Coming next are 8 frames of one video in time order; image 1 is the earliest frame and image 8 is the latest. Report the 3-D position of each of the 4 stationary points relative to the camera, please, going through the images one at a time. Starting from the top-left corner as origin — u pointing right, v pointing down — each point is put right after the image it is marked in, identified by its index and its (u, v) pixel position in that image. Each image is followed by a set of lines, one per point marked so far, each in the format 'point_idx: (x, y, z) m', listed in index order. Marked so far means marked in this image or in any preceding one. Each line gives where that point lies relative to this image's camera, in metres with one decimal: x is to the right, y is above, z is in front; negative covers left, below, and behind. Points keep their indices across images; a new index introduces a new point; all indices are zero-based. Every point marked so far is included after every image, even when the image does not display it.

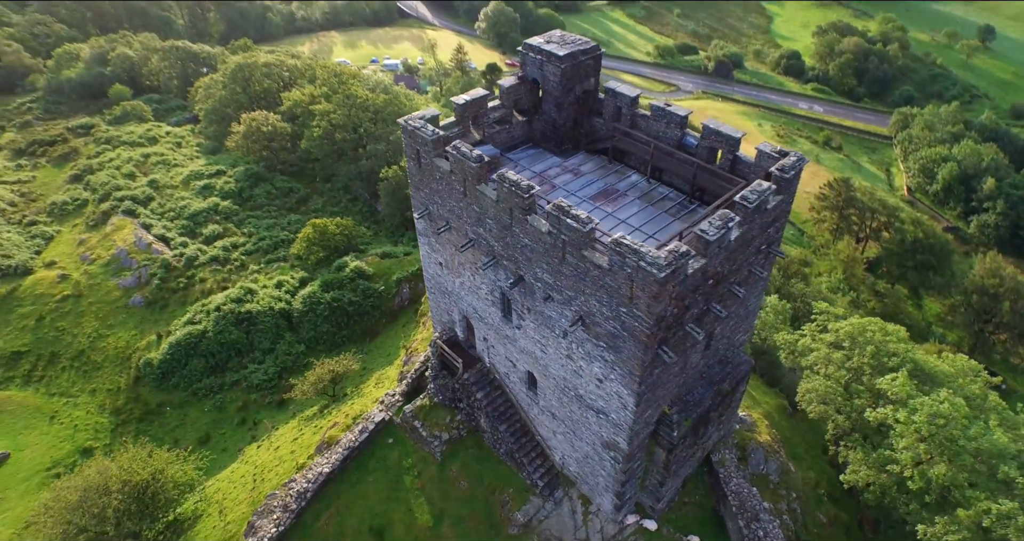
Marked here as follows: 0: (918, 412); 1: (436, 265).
0: (+9.3, -3.0, +15.1) m
1: (-1.7, +0.1, +14.9) m
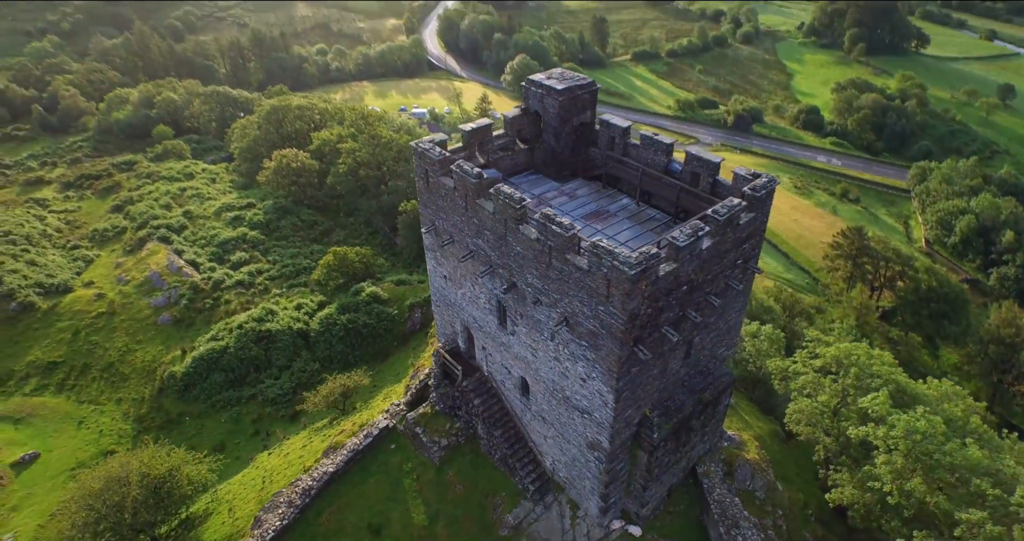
0: (+9.2, -3.6, +15.7) m
1: (-1.7, -0.2, +16.1) m
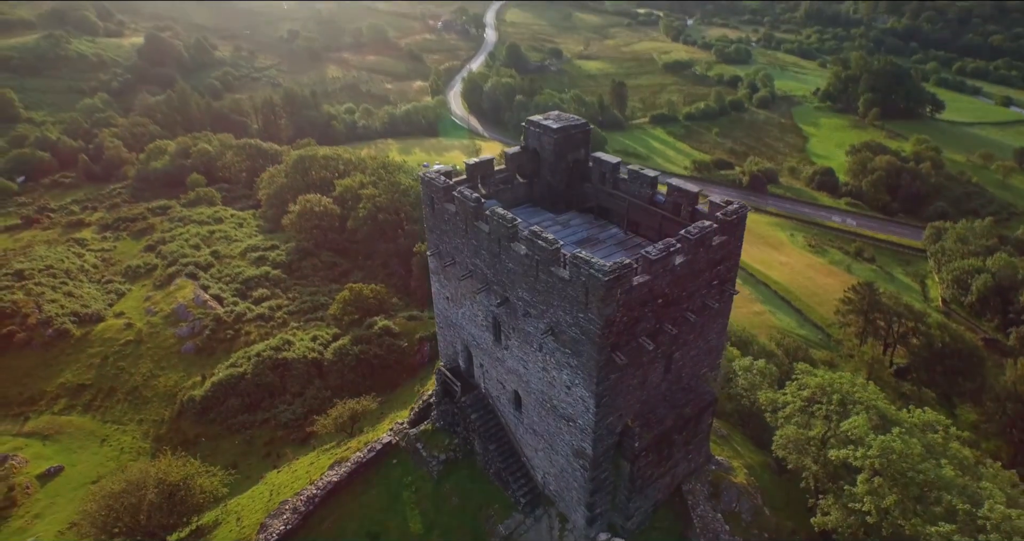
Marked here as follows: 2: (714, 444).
0: (+9.0, -4.3, +16.3) m
1: (-1.8, -0.8, +17.3) m
2: (+6.0, -5.2, +19.6) m
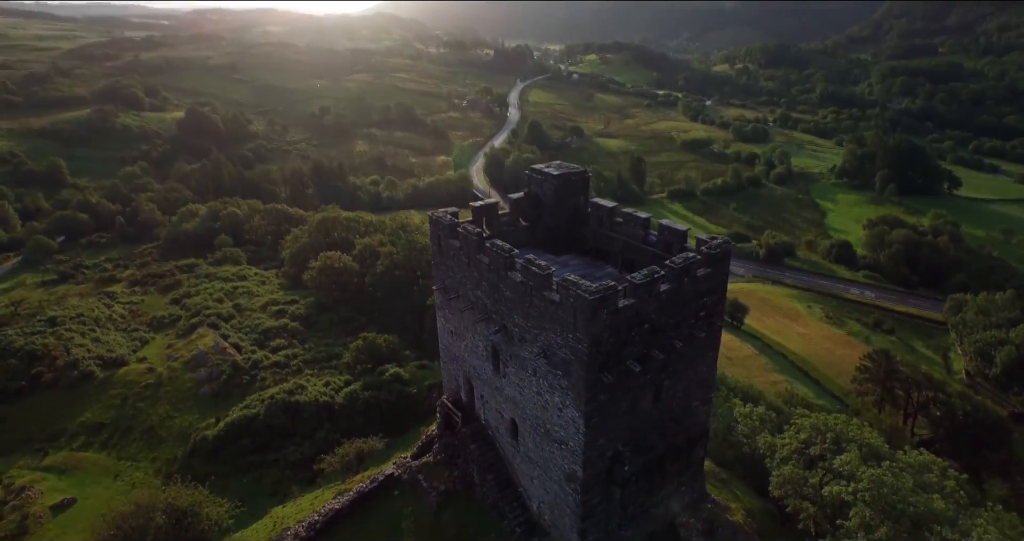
0: (+8.9, -5.3, +16.4) m
1: (-1.8, -1.8, +18.2) m
2: (+6.0, -6.5, +19.7) m
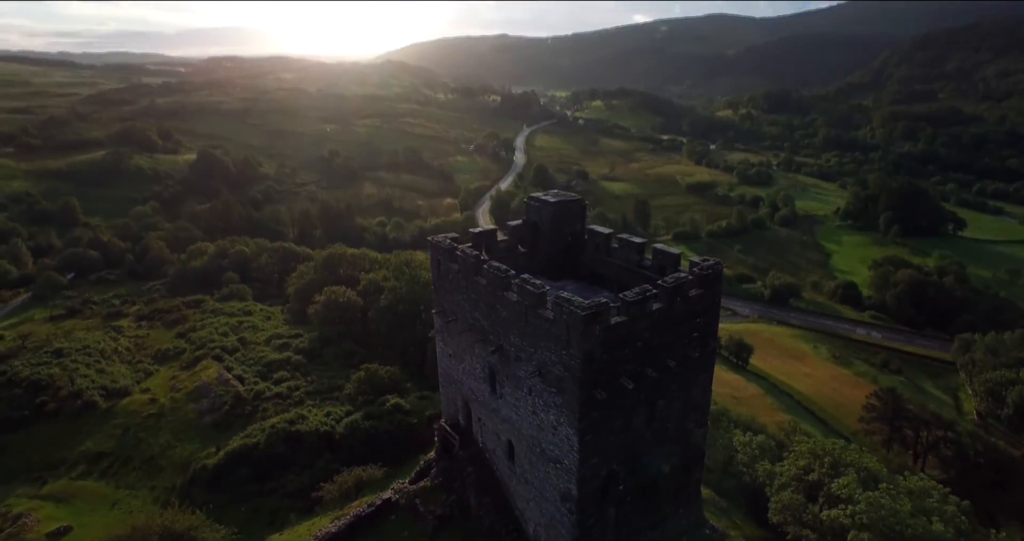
0: (+8.8, -5.9, +16.3) m
1: (-1.8, -2.5, +18.4) m
2: (+6.0, -7.3, +19.6) m
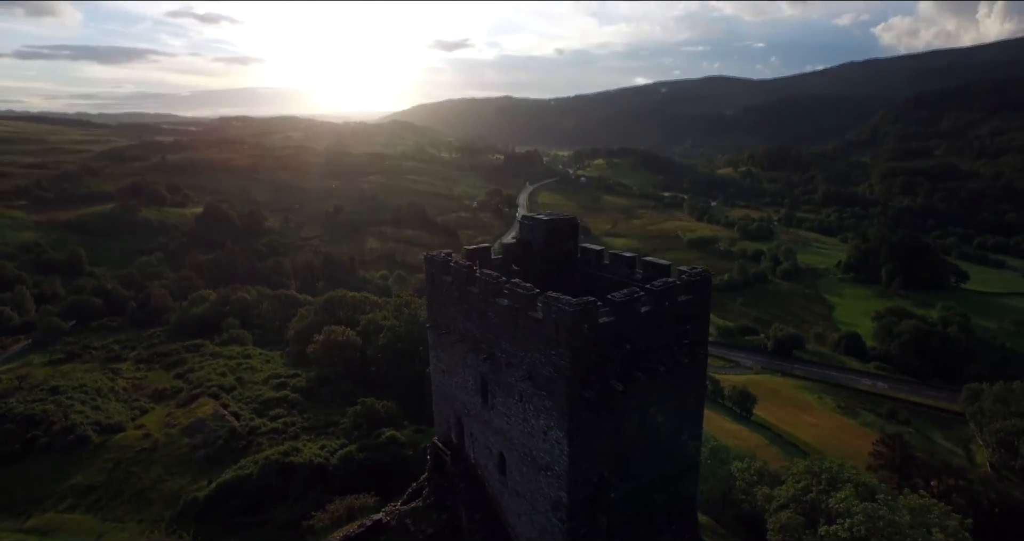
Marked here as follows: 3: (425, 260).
0: (+8.6, -6.2, +15.9) m
1: (-2.0, -2.9, +18.4) m
2: (+5.8, -7.8, +19.1) m
3: (-2.4, +0.3, +17.8) m
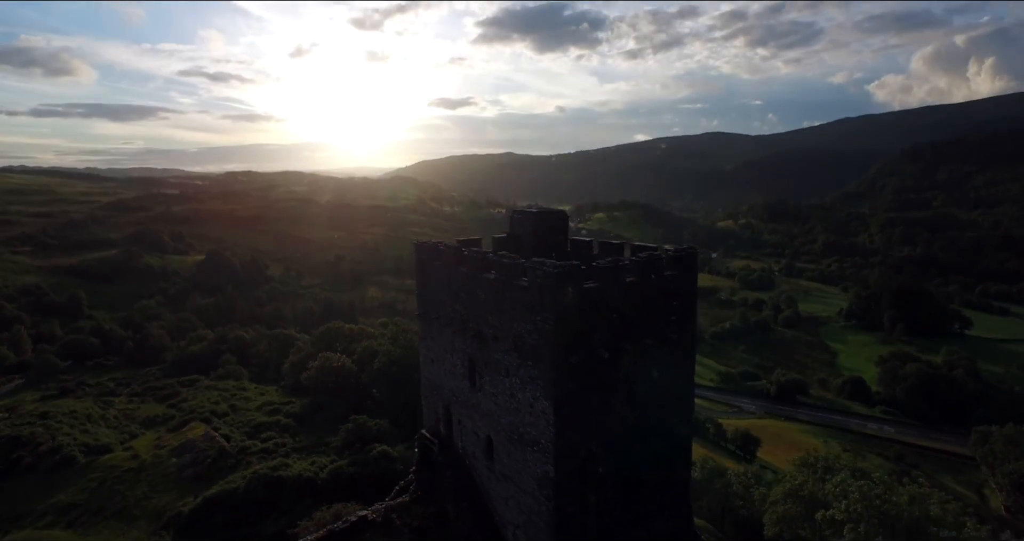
0: (+8.3, -5.6, +15.5) m
1: (-2.3, -2.6, +18.2) m
2: (+5.5, -7.6, +18.5) m
3: (-2.7, +0.6, +17.9) m
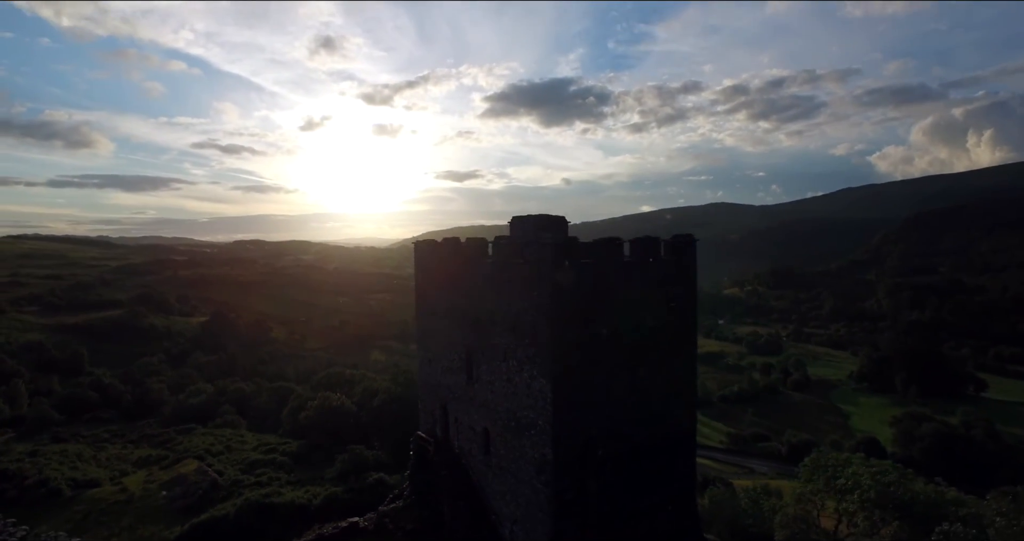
0: (+8.3, -5.3, +14.8) m
1: (-2.4, -2.6, +17.9) m
2: (+5.5, -7.5, +17.5) m
3: (-2.8, +0.7, +18.0) m
